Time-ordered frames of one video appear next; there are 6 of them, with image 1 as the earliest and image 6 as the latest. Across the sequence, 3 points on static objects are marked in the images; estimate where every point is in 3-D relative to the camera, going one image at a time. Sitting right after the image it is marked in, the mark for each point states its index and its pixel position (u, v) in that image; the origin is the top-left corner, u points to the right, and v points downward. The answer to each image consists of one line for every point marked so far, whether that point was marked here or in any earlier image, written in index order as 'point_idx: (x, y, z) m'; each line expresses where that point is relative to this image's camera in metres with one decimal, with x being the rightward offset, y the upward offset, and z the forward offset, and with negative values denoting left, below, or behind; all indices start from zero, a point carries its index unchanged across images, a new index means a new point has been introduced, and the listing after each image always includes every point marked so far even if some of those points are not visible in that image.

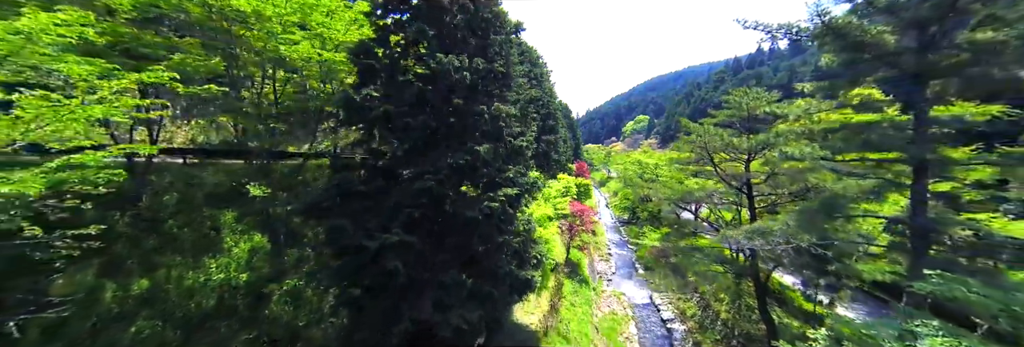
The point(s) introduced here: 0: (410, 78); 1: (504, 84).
0: (-1.7, +1.8, +6.3) m
1: (-0.2, +2.0, +7.4) m
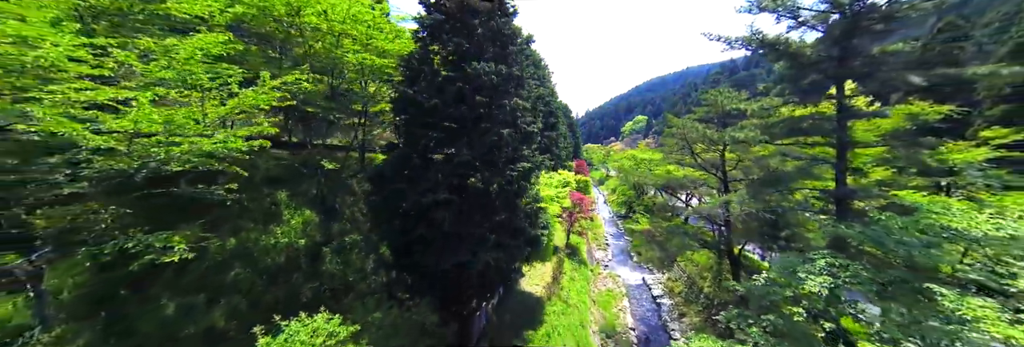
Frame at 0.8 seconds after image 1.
0: (-1.5, +2.2, +7.8) m
1: (+0.1, +2.4, +8.8) m
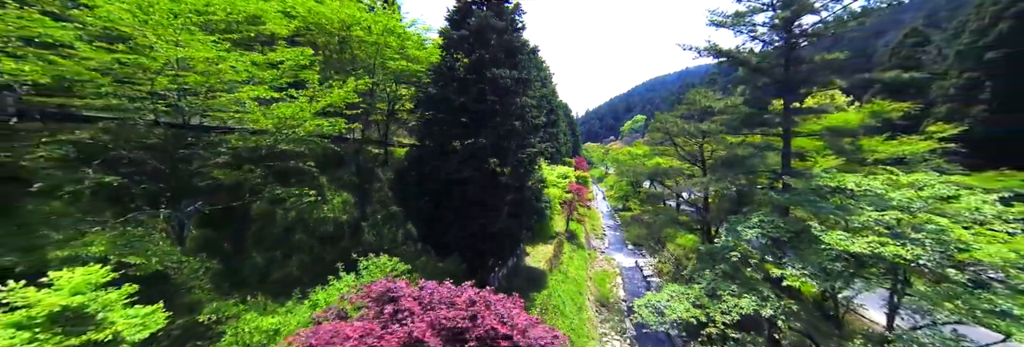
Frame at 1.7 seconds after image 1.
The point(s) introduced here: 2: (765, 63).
0: (-1.2, +2.6, +9.3) m
1: (+0.3, +2.7, +10.4) m
2: (+6.3, +2.8, +8.1) m
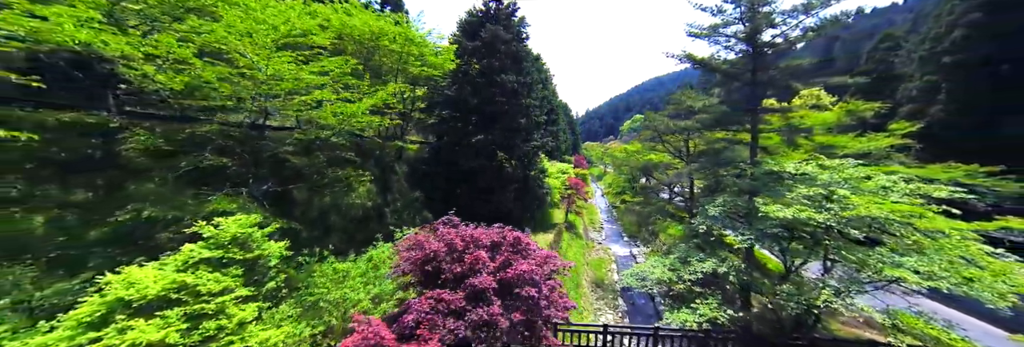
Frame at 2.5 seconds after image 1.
0: (-1.1, +2.8, +10.6) m
1: (+0.5, +3.0, +11.7) m
2: (+6.5, +3.0, +9.4) m
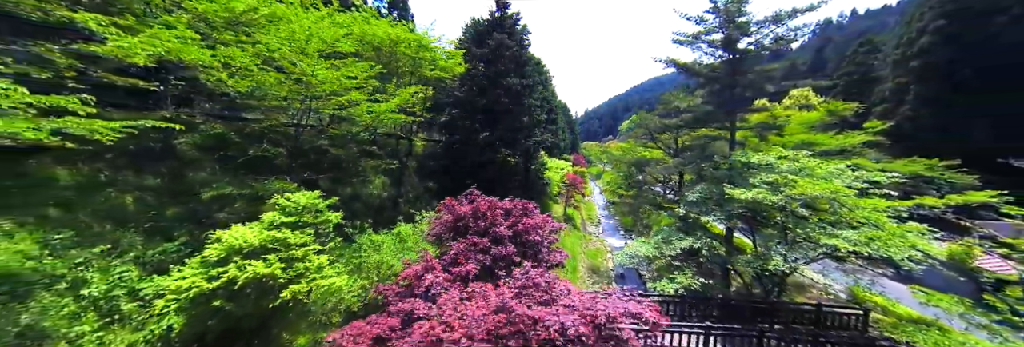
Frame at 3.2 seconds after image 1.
0: (-1.0, +3.1, +11.7) m
1: (+0.6, +3.3, +12.8) m
2: (+6.6, +3.3, +10.5) m
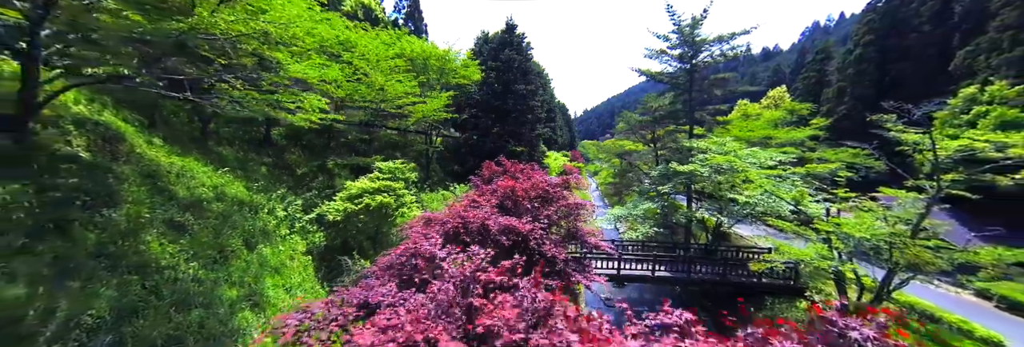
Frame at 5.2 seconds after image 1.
0: (-0.7, +3.7, +14.6) m
1: (+0.9, +3.8, +15.7) m
2: (+6.9, +3.9, +13.4) m
